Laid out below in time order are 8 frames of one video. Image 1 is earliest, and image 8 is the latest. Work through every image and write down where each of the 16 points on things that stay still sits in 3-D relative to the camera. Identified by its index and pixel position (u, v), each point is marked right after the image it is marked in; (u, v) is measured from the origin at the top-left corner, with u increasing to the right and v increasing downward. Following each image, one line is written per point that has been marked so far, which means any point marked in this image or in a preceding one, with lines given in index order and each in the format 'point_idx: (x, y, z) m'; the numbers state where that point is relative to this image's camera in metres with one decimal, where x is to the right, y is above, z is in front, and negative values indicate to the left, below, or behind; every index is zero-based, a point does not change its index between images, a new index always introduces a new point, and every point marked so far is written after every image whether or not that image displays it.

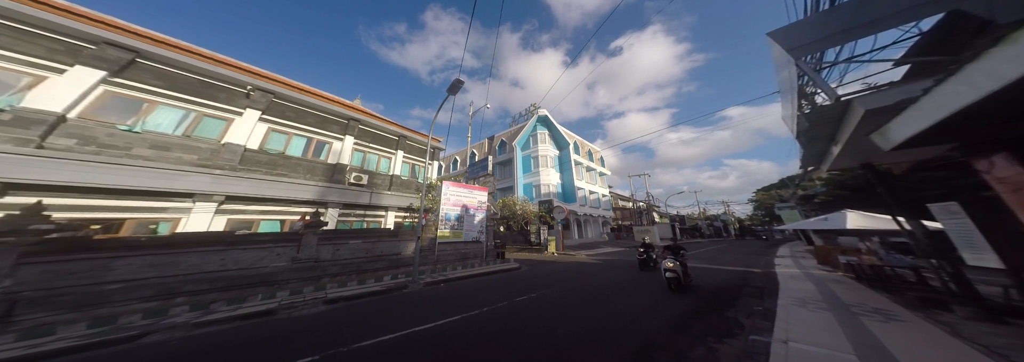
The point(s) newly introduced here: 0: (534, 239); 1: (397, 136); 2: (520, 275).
0: (+1.9, -5.2, +18.8) m
1: (-6.2, +2.5, +11.8) m
2: (+0.3, -4.0, +8.9) m
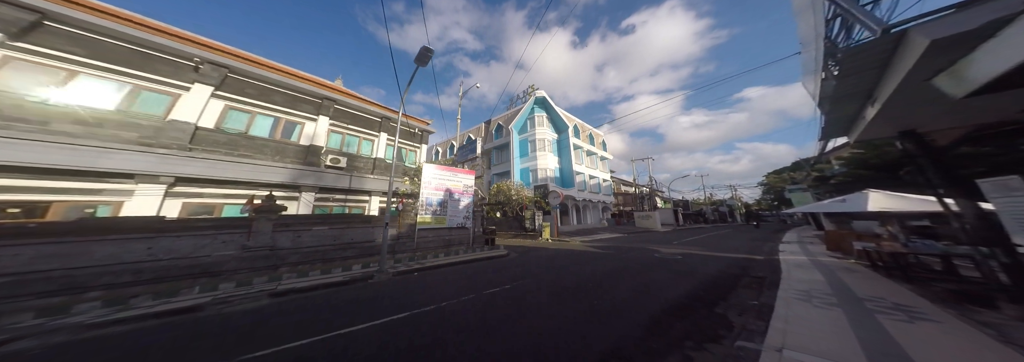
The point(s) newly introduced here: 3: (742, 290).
0: (+1.5, -3.9, +18.4) m
1: (-6.8, +3.3, +11.2) m
2: (-0.3, -3.3, +8.5) m
3: (+5.2, -2.5, +4.8) m
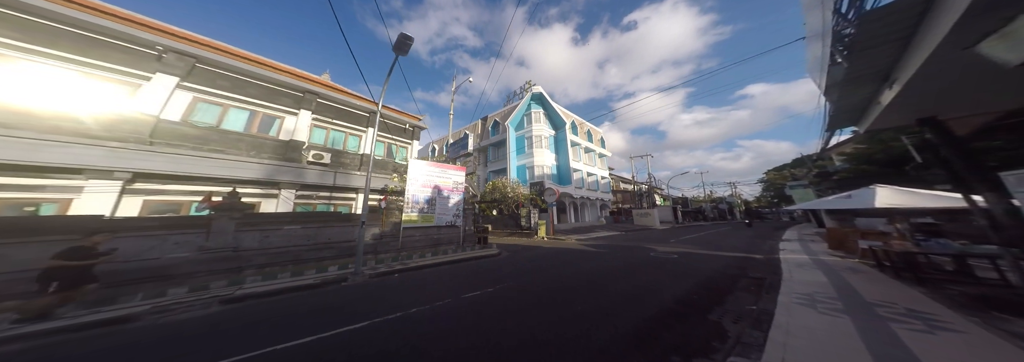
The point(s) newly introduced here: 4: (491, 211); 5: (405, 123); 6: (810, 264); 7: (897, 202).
0: (+1.1, -3.7, +18.1) m
1: (-7.2, +3.5, +10.8) m
2: (-0.7, -3.2, +8.2) m
3: (+4.7, -2.4, +4.4) m
4: (-1.8, -2.8, +20.4) m
5: (-6.3, +3.4, +12.4) m
6: (+9.5, -2.7, +6.9) m
7: (+9.6, -0.5, +5.3) m
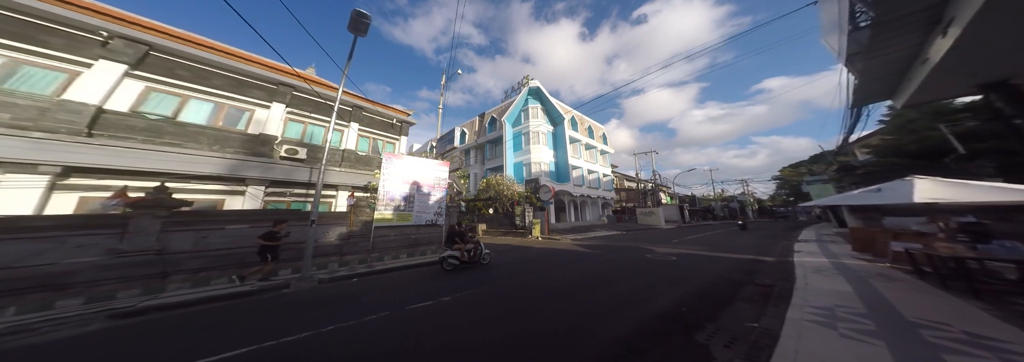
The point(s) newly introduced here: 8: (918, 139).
0: (+0.7, -3.4, +17.5) m
1: (-7.8, +3.6, +10.4) m
2: (-1.4, -3.0, +7.6) m
3: (+4.0, -2.2, +3.7) m
4: (-2.1, -2.6, +19.8) m
5: (-6.9, +3.6, +11.9) m
6: (+8.8, -2.4, +6.0) m
7: (+8.8, -0.3, +4.4) m
8: (+18.7, +1.9, +9.8) m
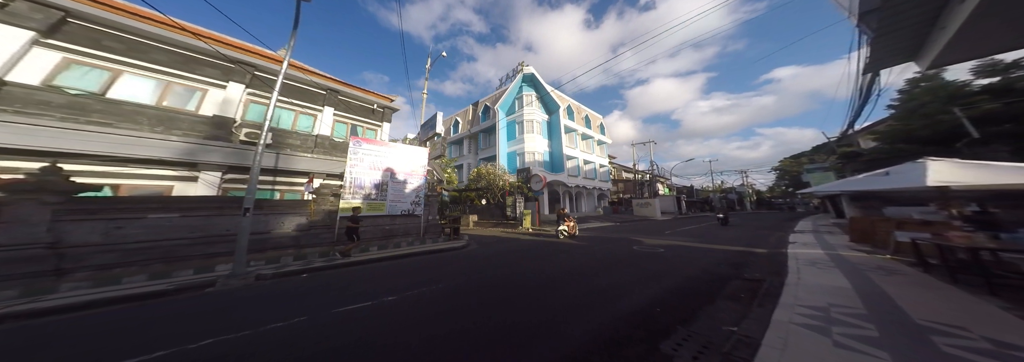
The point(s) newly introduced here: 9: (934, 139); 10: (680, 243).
0: (-0.1, -2.6, +17.1) m
1: (-8.6, +4.2, +9.7) m
2: (-2.1, -2.6, +7.2) m
3: (+3.2, -1.9, +3.2) m
4: (-2.8, -1.7, +19.4) m
5: (-7.6, +4.2, +11.3) m
6: (+8.0, -2.1, +5.5) m
7: (+8.1, 0.0, +3.9) m
8: (+17.9, +2.4, +9.2) m
9: (+18.3, +1.8, +9.3) m
10: (+7.1, -2.6, +9.0) m
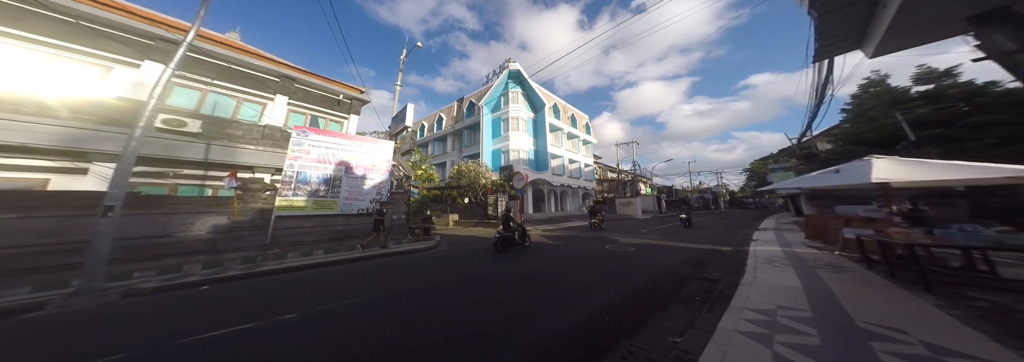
0: (-1.6, -2.5, +16.7) m
1: (-9.7, +4.3, +8.9) m
2: (-3.2, -2.5, +6.8) m
3: (+2.3, -1.8, +3.1) m
4: (-4.5, -1.5, +18.9) m
5: (-8.8, +4.4, +10.5) m
6: (+7.1, -2.0, +5.6) m
7: (+7.2, 0.0, +3.9) m
8: (+16.8, +2.4, +9.7) m
9: (+17.2, +1.8, +9.8) m
10: (+5.9, -2.6, +9.0) m
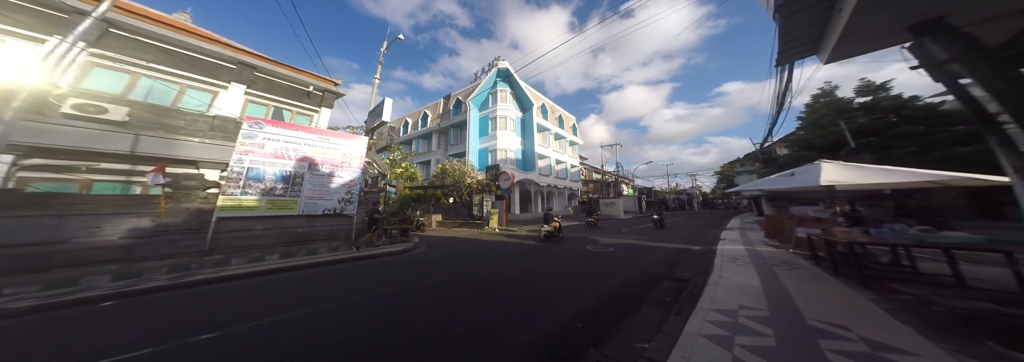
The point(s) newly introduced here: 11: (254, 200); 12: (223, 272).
0: (-2.9, -2.4, +16.4) m
1: (-10.4, +4.5, +8.1) m
2: (-3.9, -2.4, +6.4) m
3: (+1.9, -1.8, +3.0) m
4: (-5.9, -1.5, +18.4) m
5: (-9.6, +4.5, +9.8) m
6: (+6.5, -2.1, +5.8) m
7: (+6.7, 0.0, +4.2) m
8: (+16.0, +2.2, +10.5) m
9: (+16.3, +1.6, +10.6) m
10: (+5.1, -2.6, +9.2) m
11: (-7.0, -0.5, +6.2) m
12: (-6.6, -2.0, +5.1) m
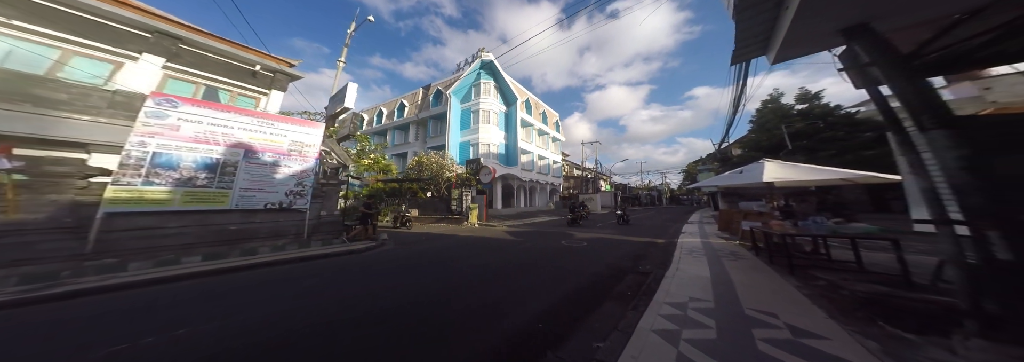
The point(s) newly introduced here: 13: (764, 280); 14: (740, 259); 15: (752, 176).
0: (-4.6, -2.0, +15.9) m
1: (-11.3, +4.8, +6.8) m
2: (-4.7, -2.2, +5.8) m
3: (+1.3, -1.7, +2.9) m
4: (-7.7, -1.0, +17.6) m
5: (-10.6, +4.8, +8.6) m
6: (+5.6, -2.0, +6.1) m
7: (+6.0, 0.0, +4.5) m
8: (+14.8, +2.4, +11.5) m
9: (+15.1, +1.8, +11.7) m
10: (+4.0, -2.4, +9.4) m
11: (-7.8, -0.3, +5.3) m
12: (-7.4, -1.8, +4.3) m
13: (+4.3, -1.7, +3.5) m
14: (+5.5, -1.8, +4.8) m
15: (+5.8, 0.0, +5.0) m
